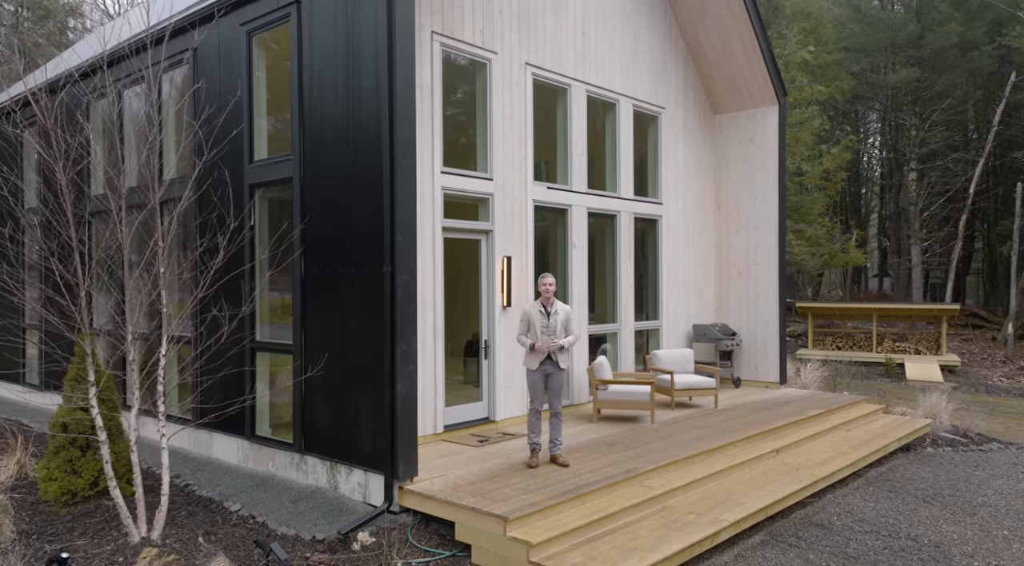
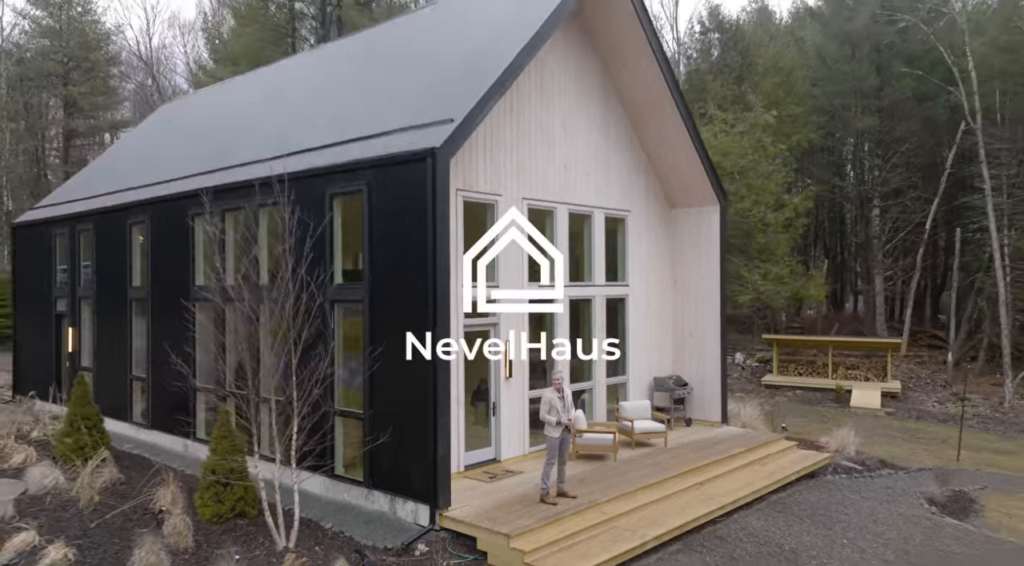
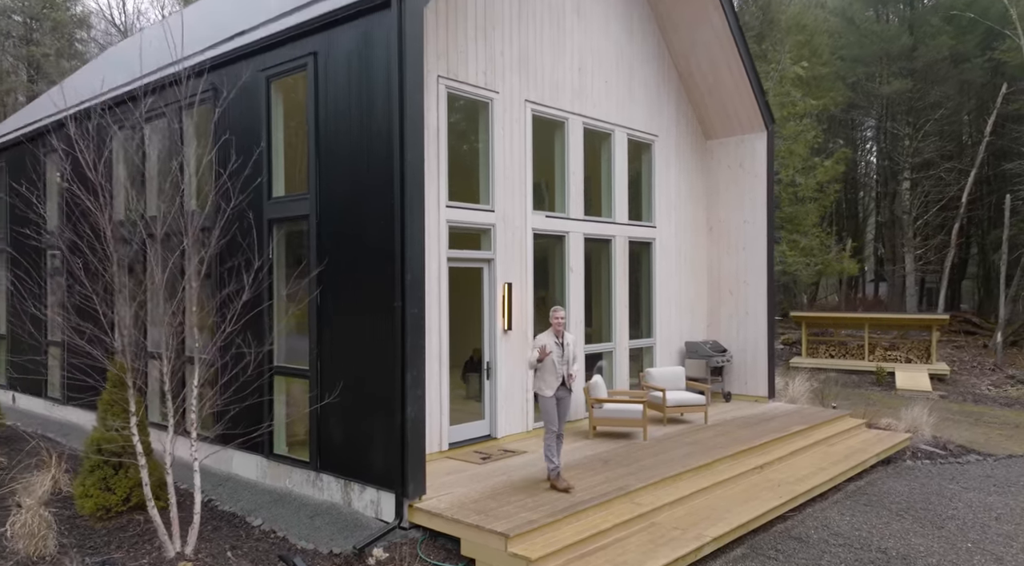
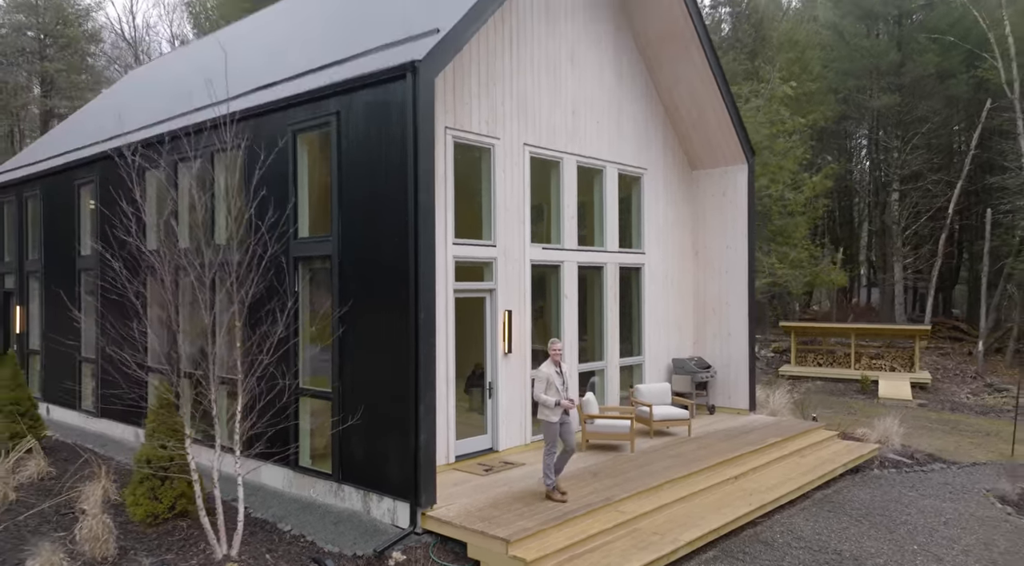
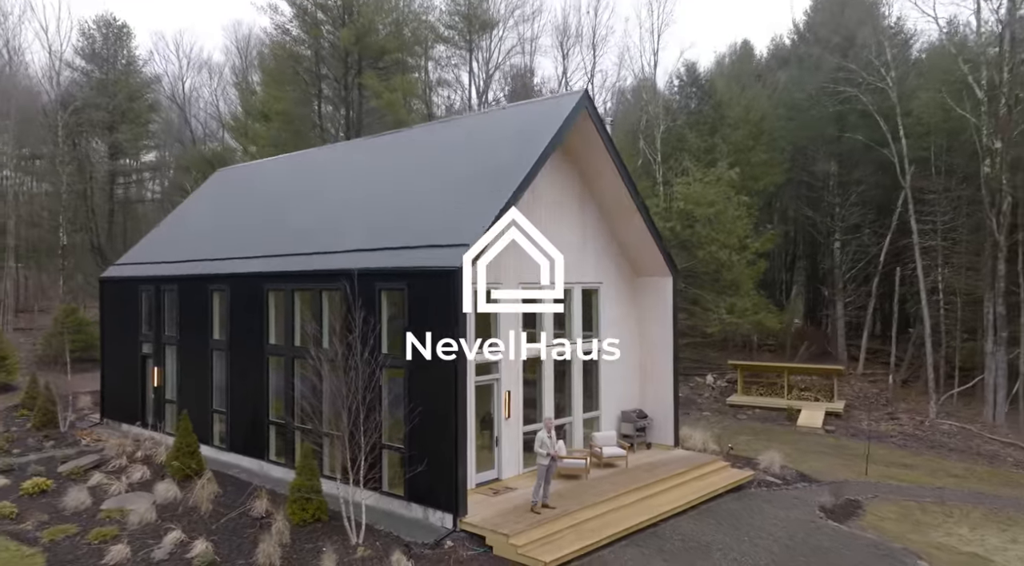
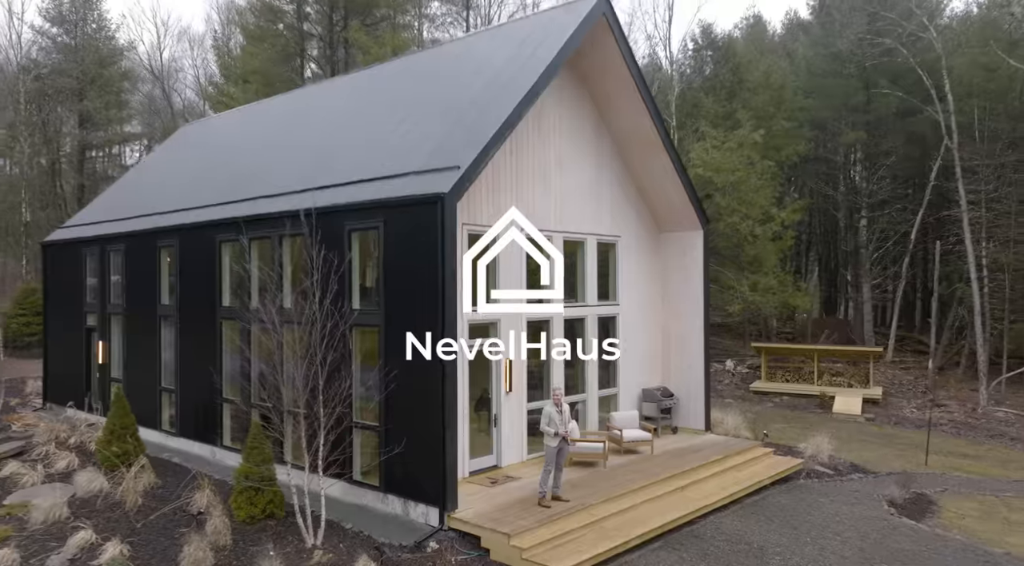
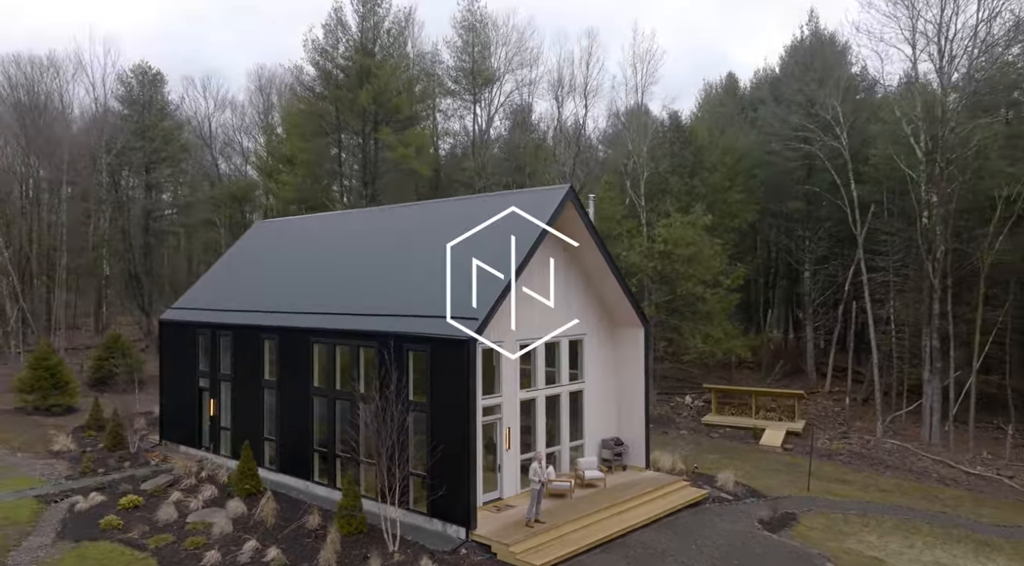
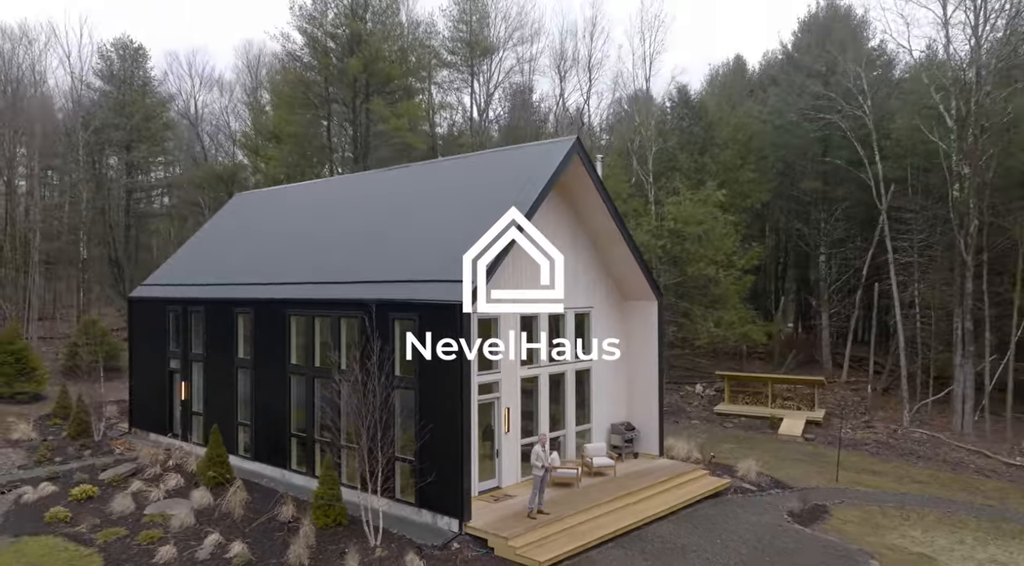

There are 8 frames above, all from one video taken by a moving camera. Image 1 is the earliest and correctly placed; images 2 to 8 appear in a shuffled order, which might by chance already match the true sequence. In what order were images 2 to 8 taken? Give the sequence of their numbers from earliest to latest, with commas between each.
3, 4, 2, 6, 5, 8, 7
